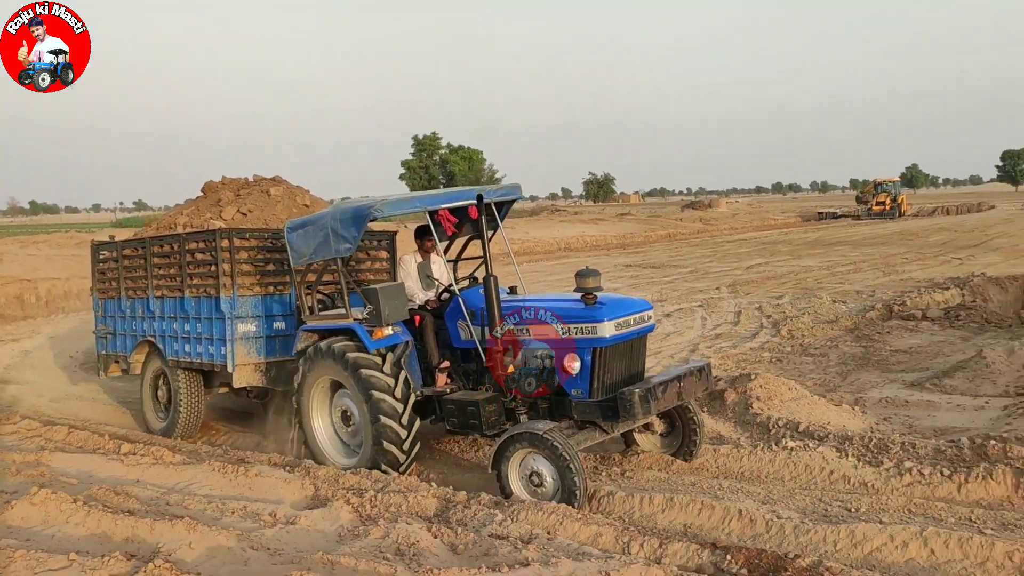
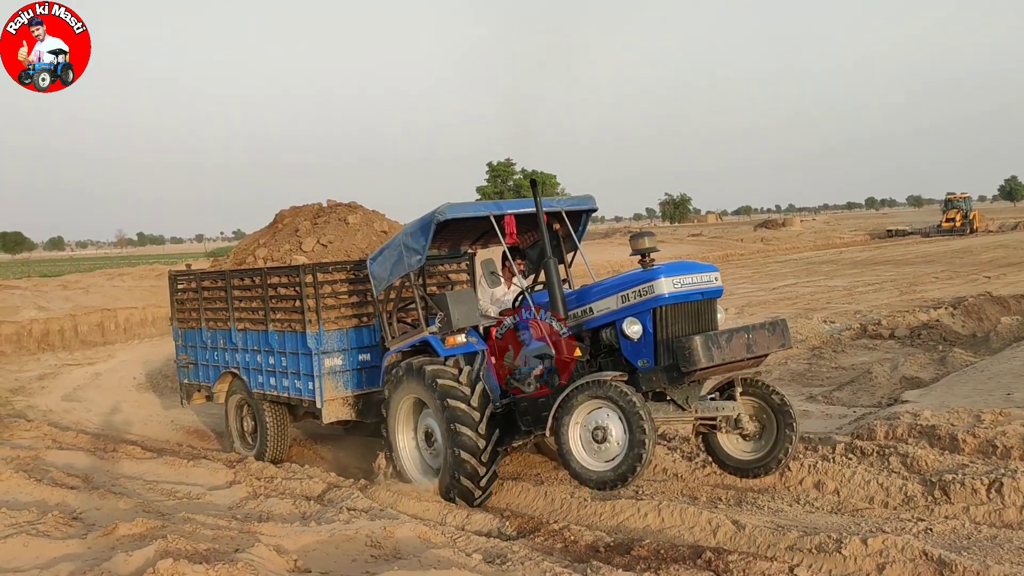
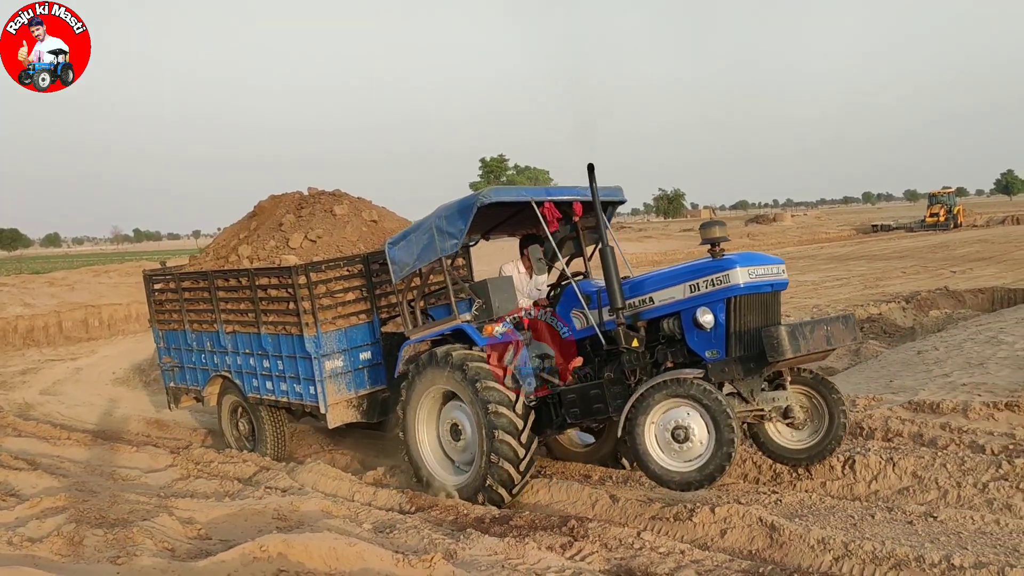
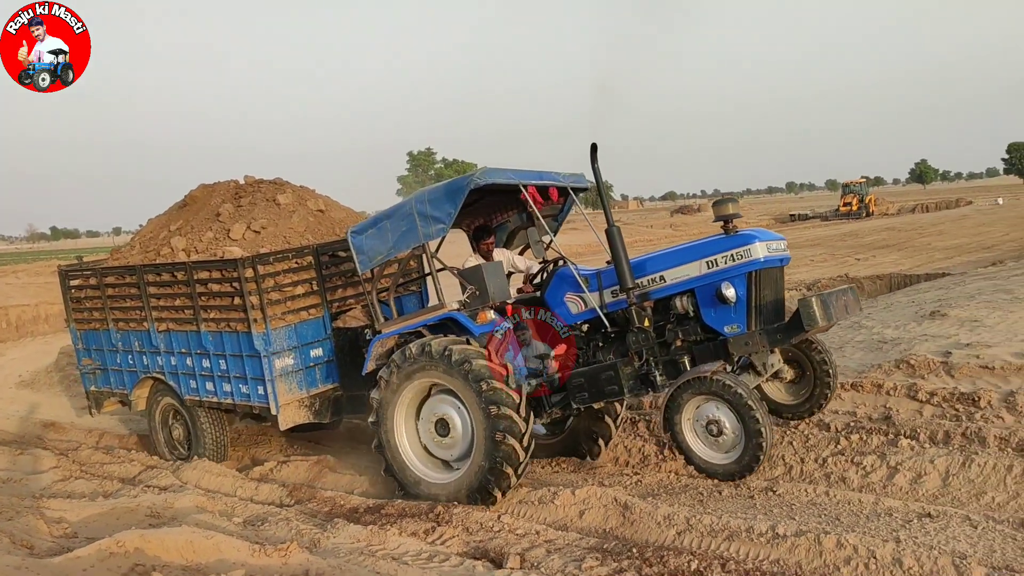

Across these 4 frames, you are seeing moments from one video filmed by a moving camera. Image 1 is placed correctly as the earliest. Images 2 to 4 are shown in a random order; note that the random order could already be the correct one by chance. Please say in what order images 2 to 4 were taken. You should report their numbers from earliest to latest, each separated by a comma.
2, 3, 4
